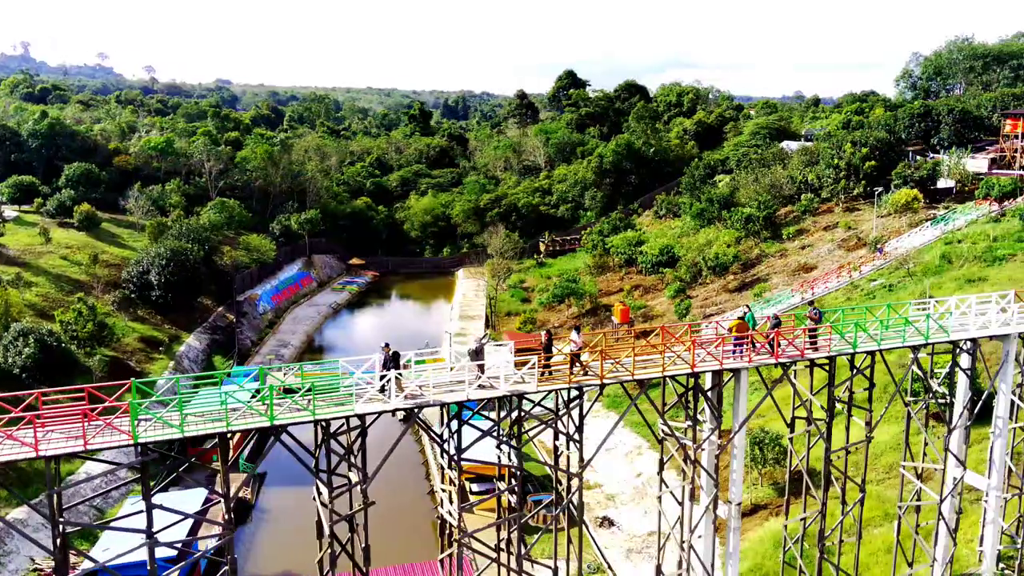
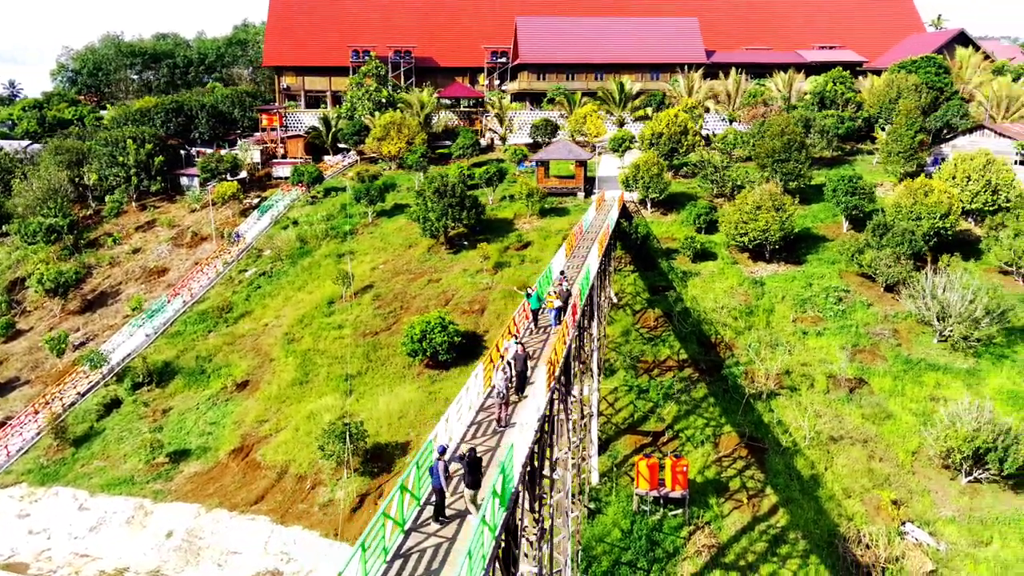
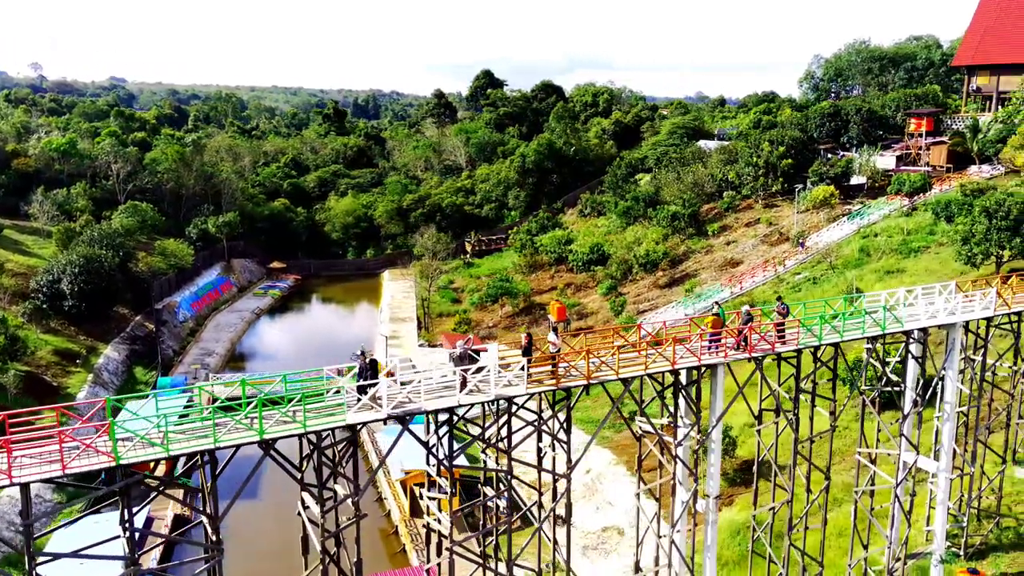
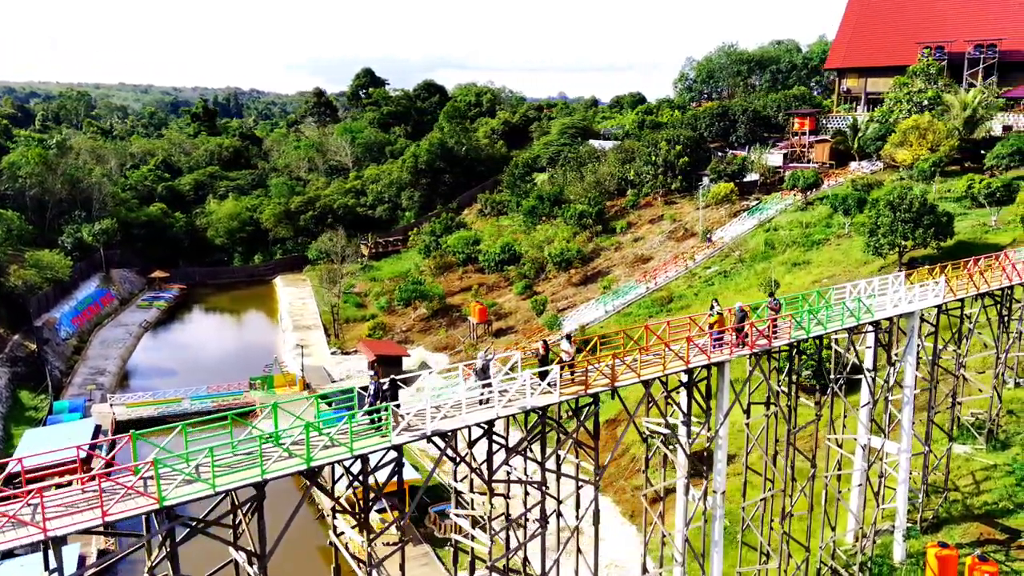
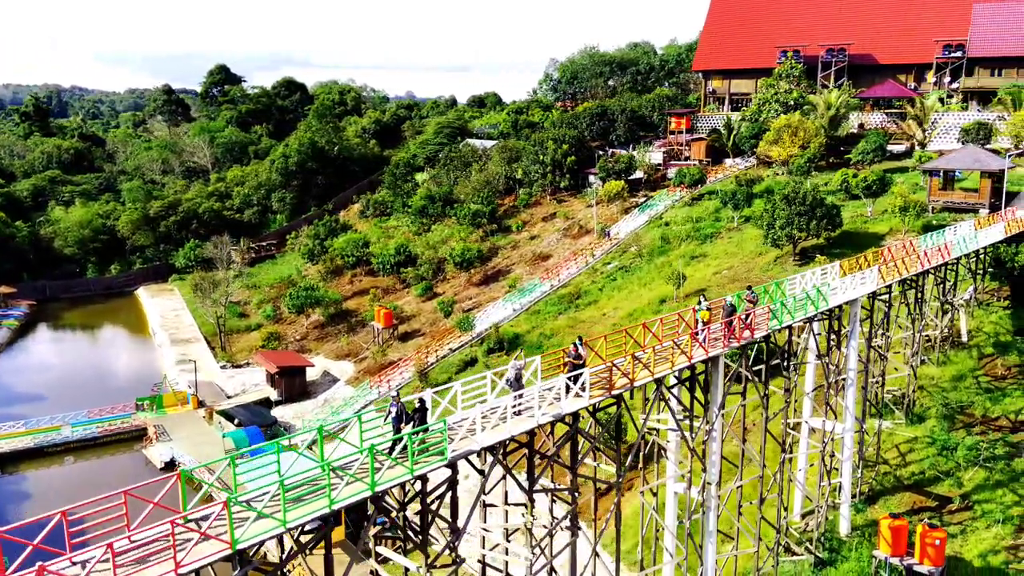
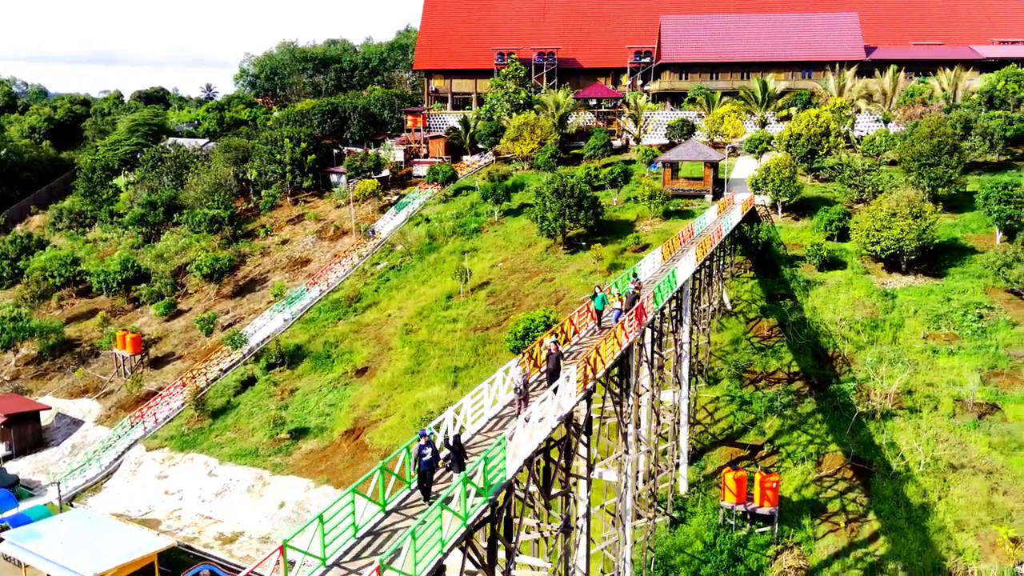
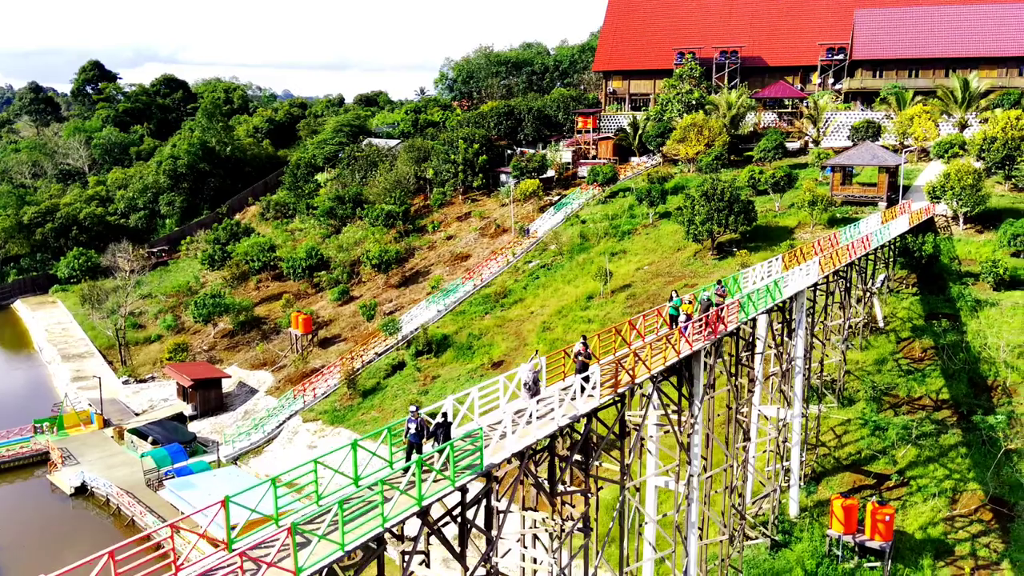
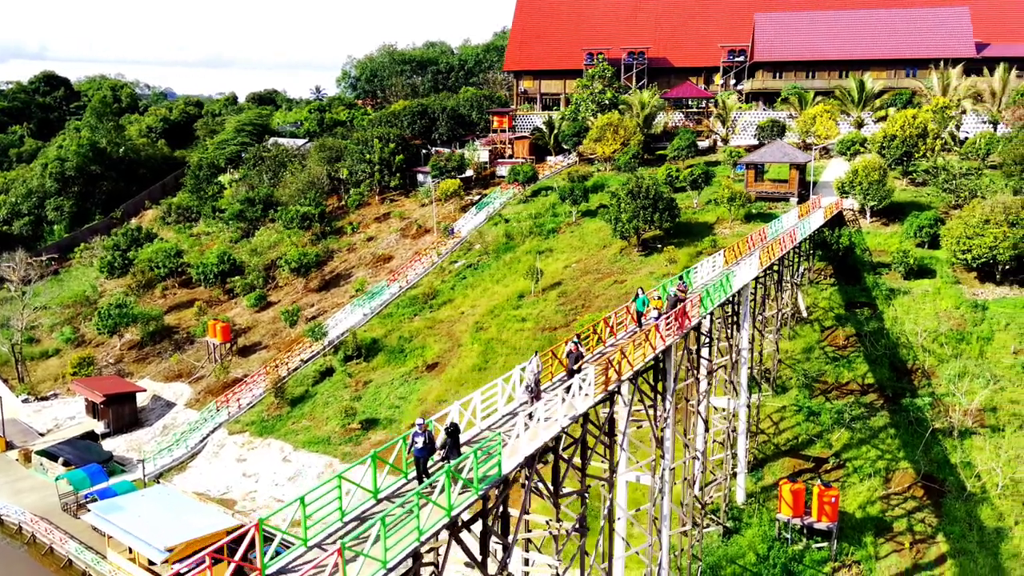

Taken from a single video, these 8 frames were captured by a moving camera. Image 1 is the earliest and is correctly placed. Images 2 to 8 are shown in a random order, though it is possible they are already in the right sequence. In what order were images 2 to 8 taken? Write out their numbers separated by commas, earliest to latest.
3, 4, 5, 7, 8, 6, 2
